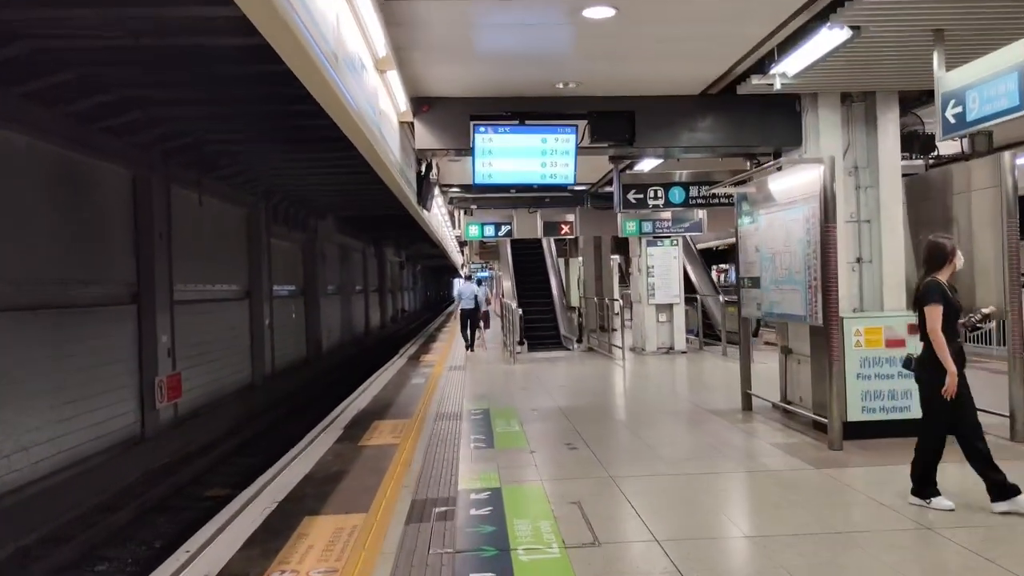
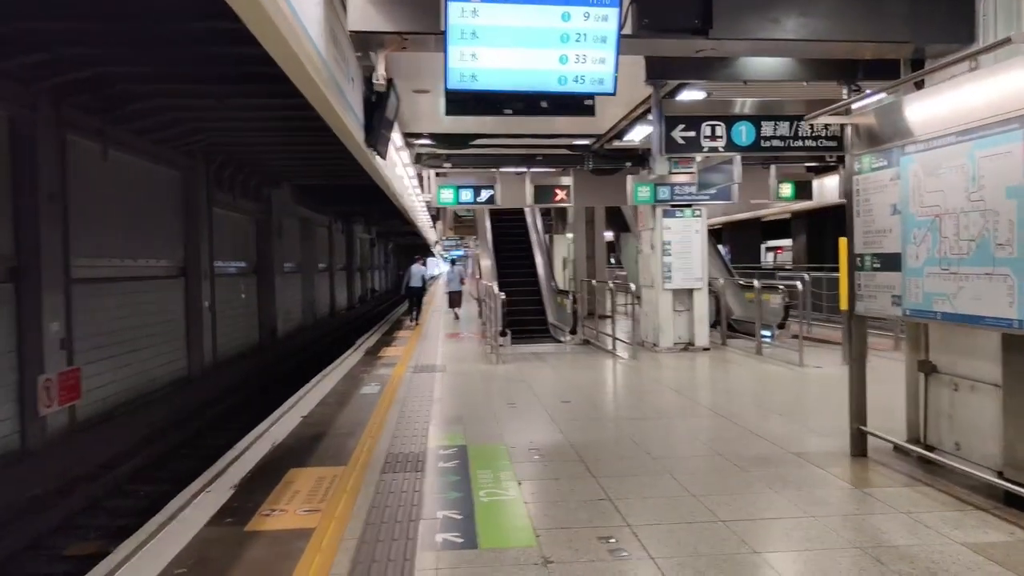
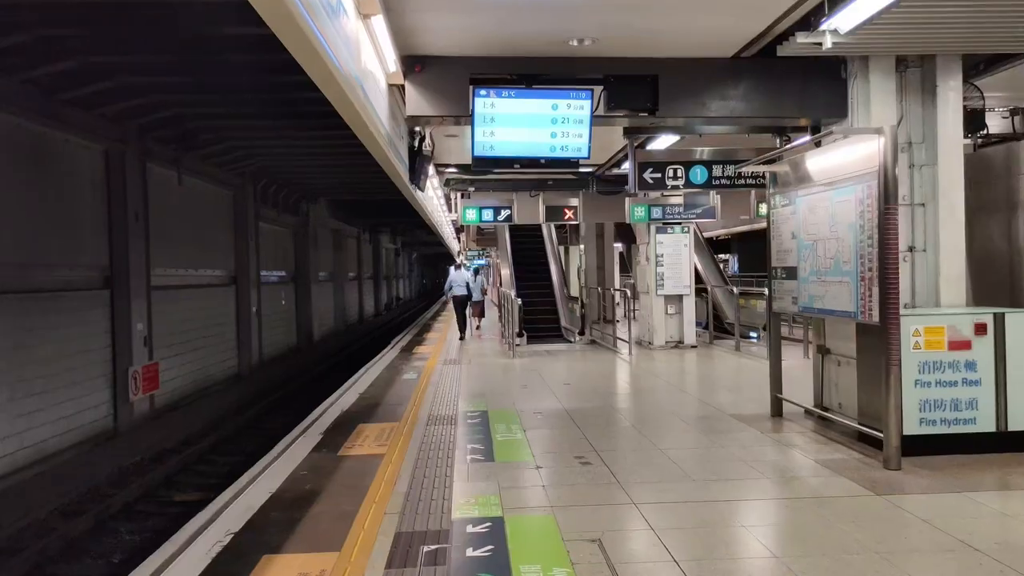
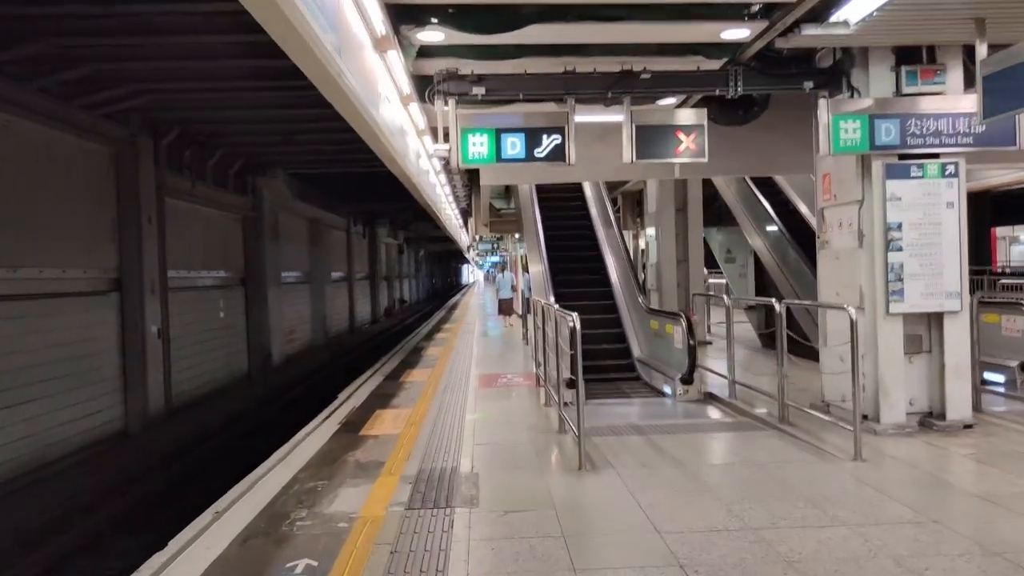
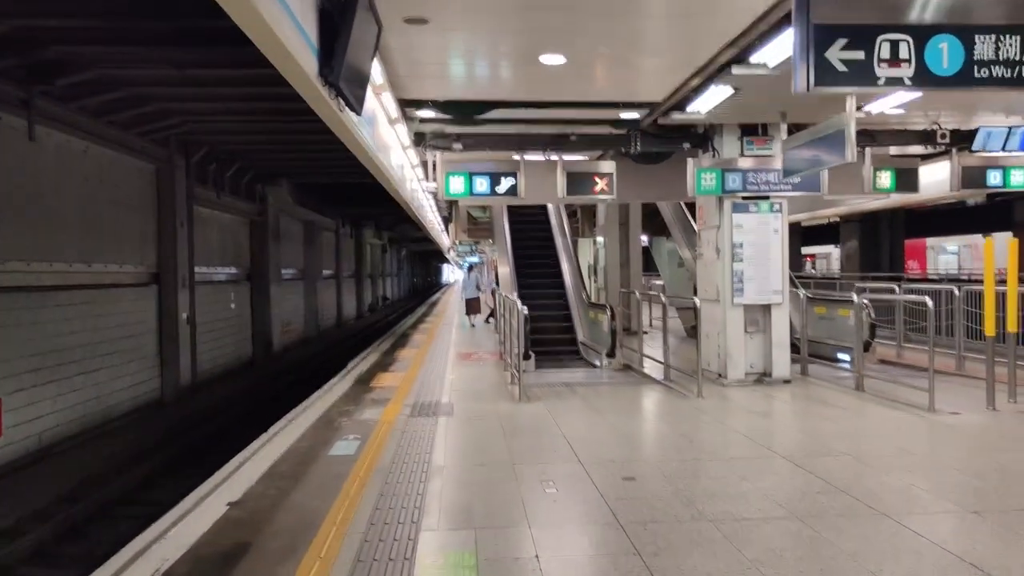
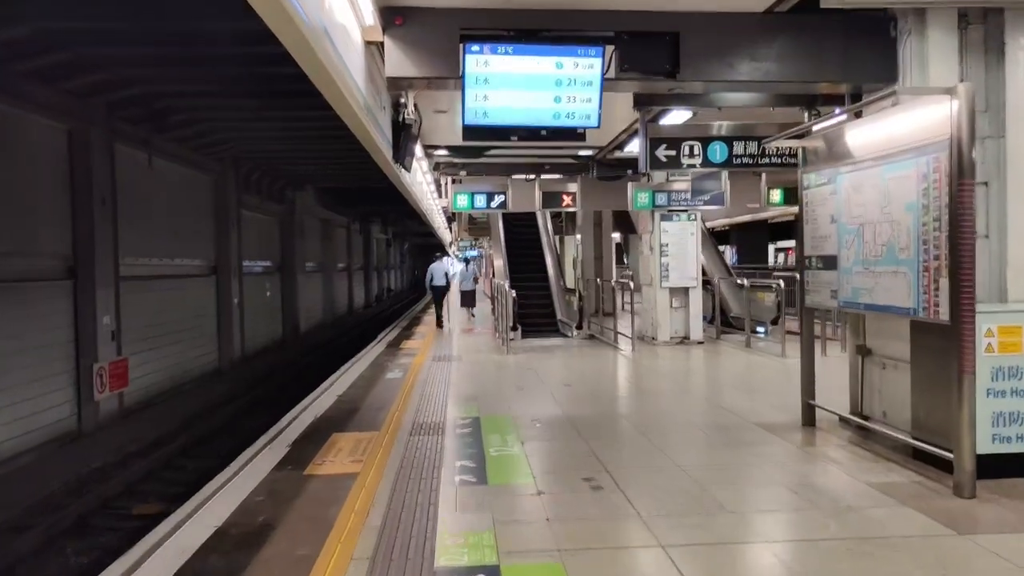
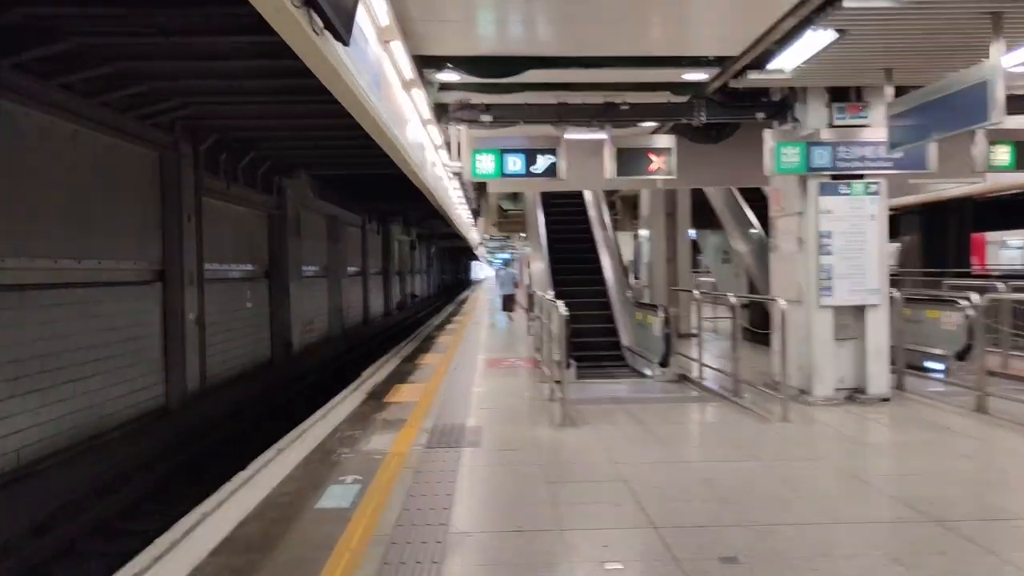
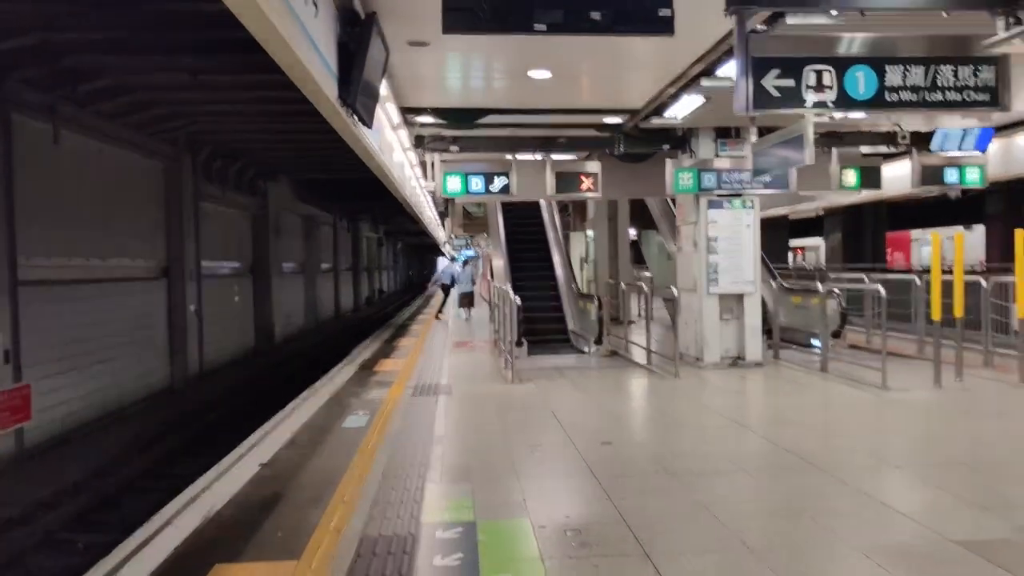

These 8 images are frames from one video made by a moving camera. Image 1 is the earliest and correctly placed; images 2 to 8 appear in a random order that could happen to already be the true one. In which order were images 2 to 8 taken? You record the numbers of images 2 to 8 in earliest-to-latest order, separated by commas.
3, 6, 2, 8, 5, 7, 4
